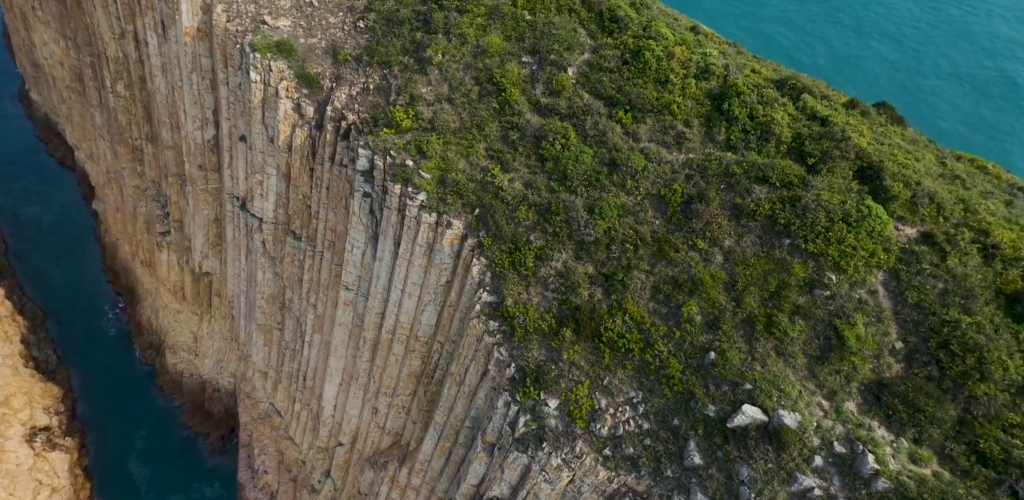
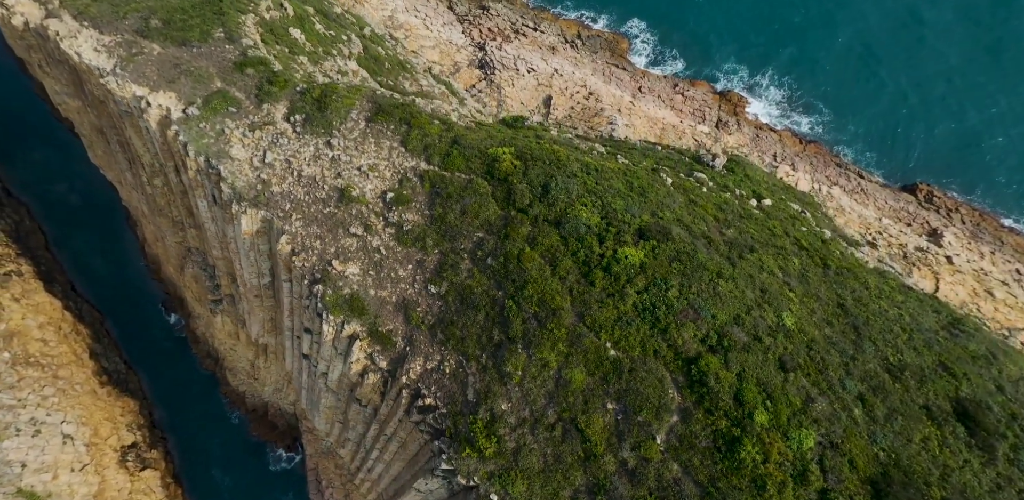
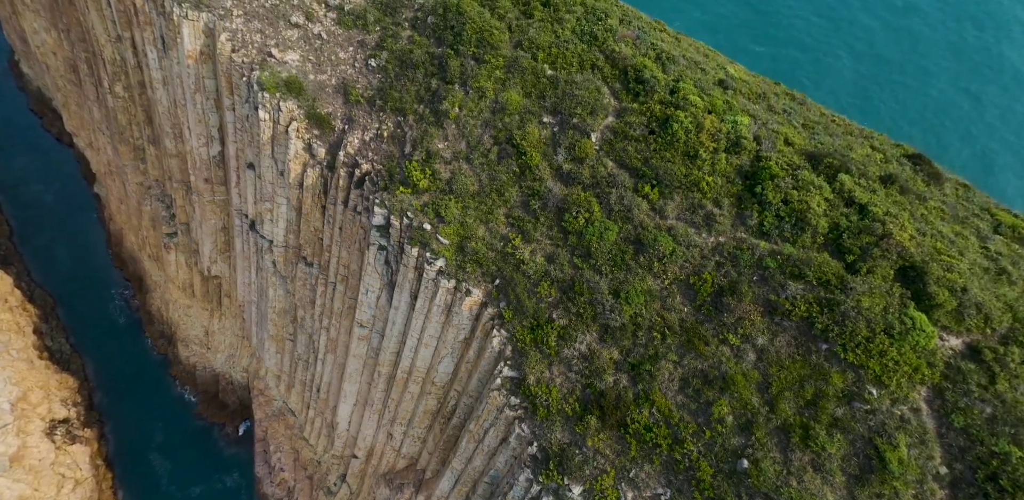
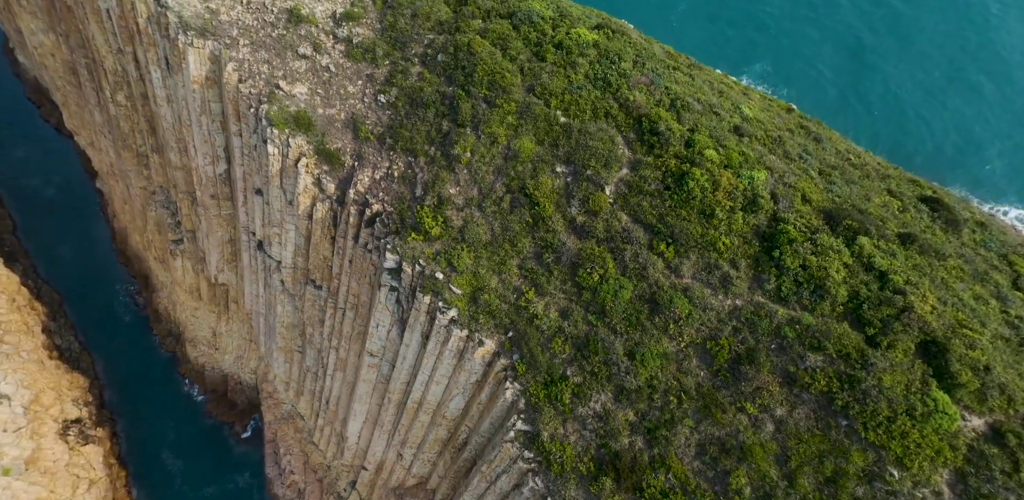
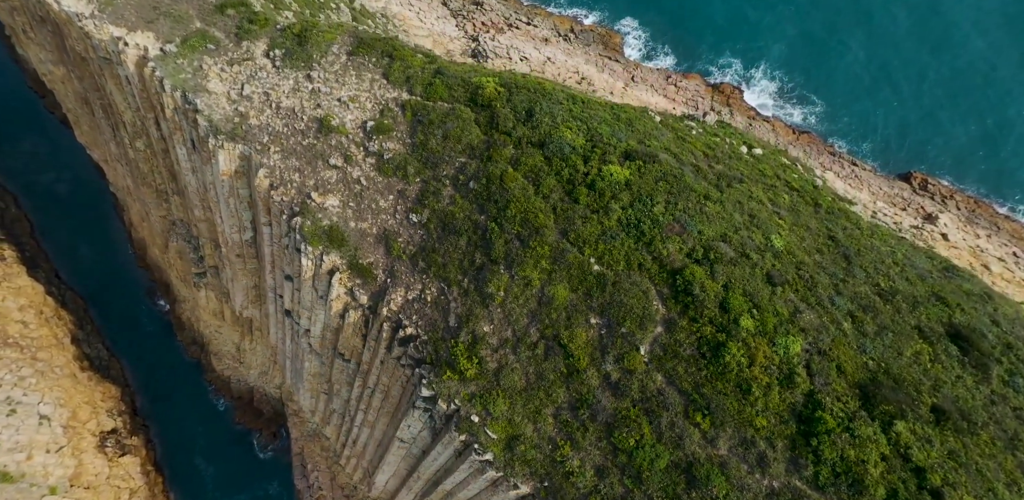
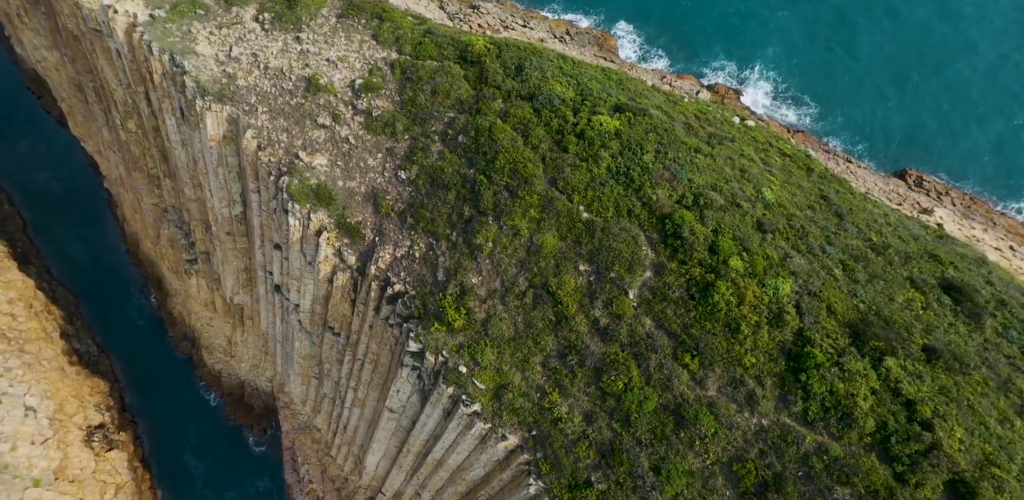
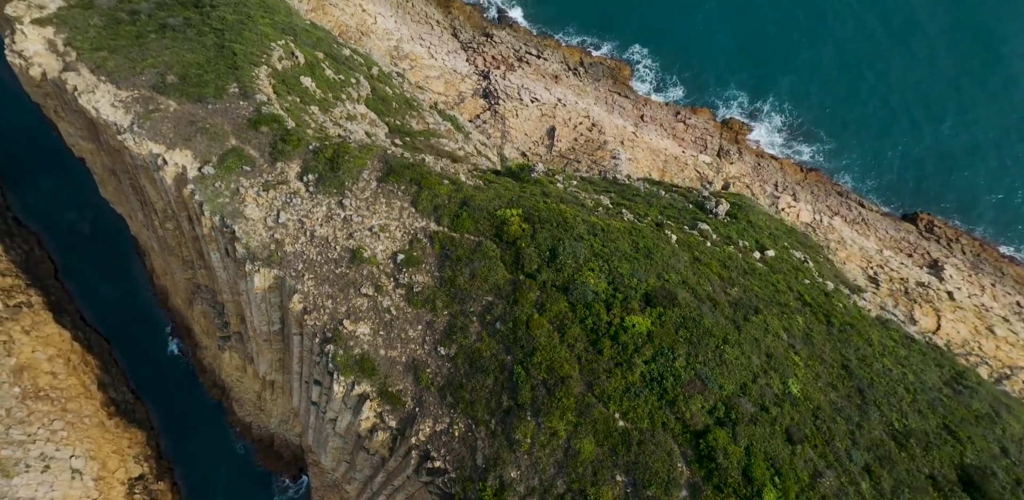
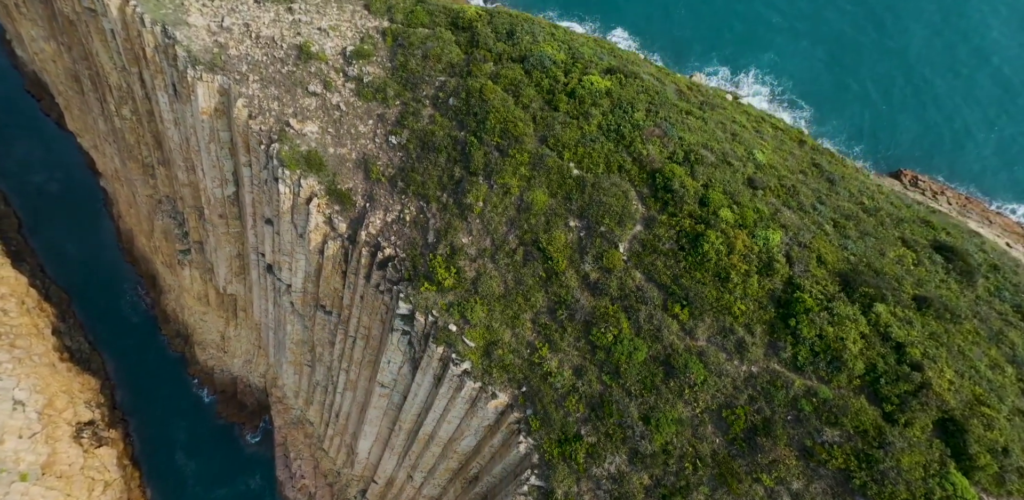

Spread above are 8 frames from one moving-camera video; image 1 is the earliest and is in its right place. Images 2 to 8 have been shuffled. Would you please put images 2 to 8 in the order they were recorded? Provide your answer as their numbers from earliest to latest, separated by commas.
3, 4, 8, 6, 5, 2, 7
